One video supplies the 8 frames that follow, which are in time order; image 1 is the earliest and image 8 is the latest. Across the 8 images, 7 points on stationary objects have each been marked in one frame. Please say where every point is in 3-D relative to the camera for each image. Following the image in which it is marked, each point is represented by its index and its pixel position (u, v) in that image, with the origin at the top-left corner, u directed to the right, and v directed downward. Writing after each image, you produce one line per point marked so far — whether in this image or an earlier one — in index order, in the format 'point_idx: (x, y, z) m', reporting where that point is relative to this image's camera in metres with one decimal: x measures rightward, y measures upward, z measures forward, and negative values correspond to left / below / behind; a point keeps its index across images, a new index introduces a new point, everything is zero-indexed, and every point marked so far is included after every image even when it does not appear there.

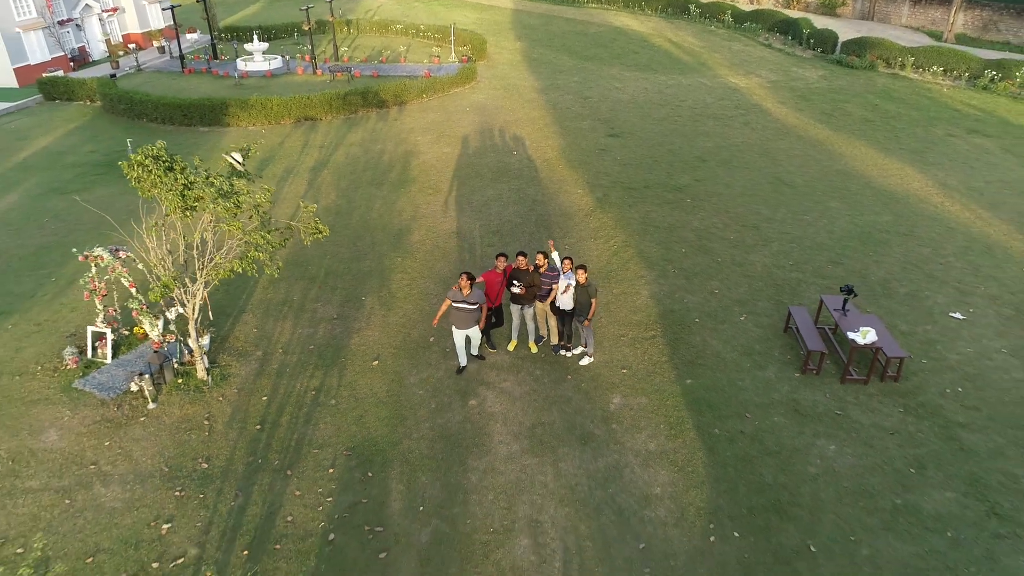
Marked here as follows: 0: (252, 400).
0: (-2.8, -1.2, +7.6) m
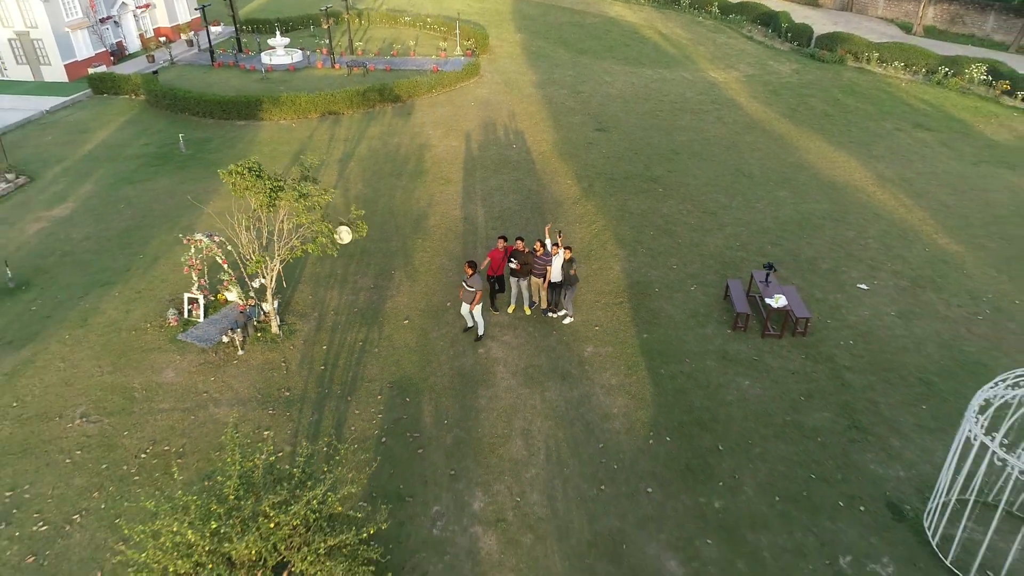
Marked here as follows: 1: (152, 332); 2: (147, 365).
0: (-2.8, -0.9, +10.1) m
1: (-5.4, -0.7, +10.5) m
2: (-5.1, -1.1, +9.8) m
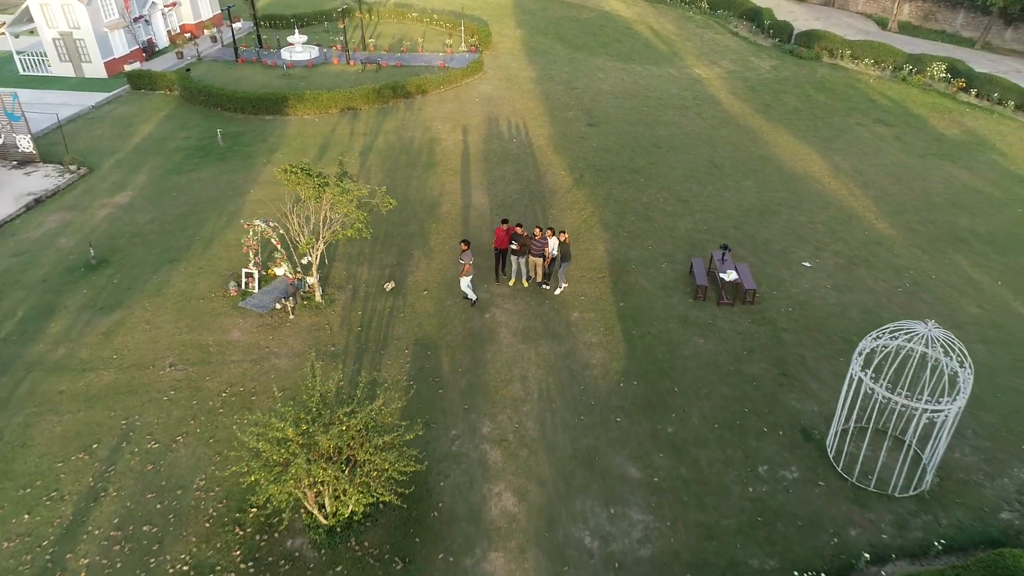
0: (-2.8, -0.4, +12.3) m
1: (-5.4, -0.2, +12.8) m
2: (-5.1, -0.7, +12.1) m
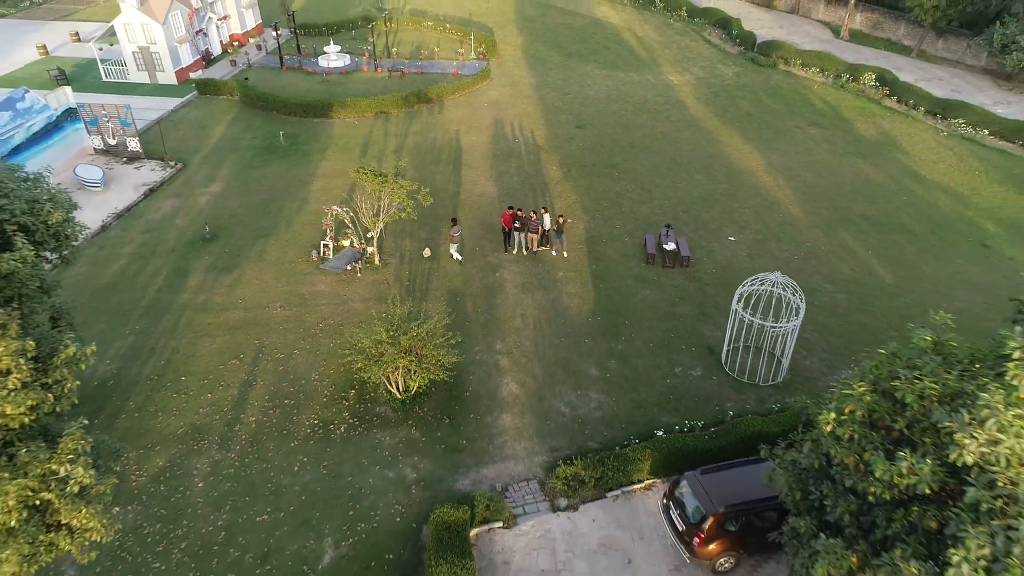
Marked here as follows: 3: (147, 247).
0: (-2.8, +0.4, +17.4) m
1: (-5.3, +0.6, +17.8) m
2: (-5.1, +0.2, +17.1) m
3: (-9.7, +1.1, +18.5) m
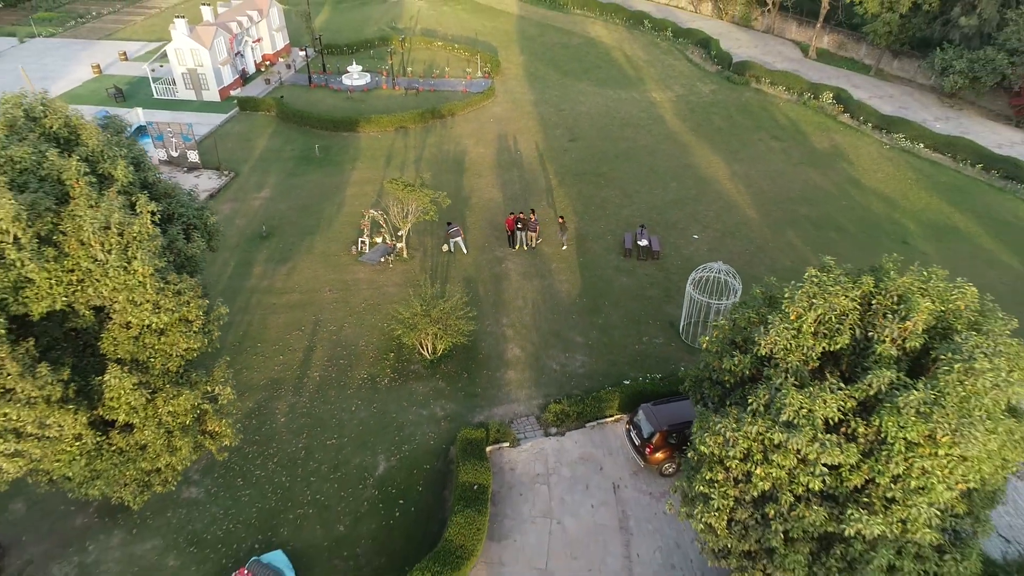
0: (-2.7, +0.7, +21.4) m
1: (-5.2, +1.0, +21.8) m
2: (-5.0, +0.5, +21.1) m
3: (-9.7, +1.5, +22.5) m
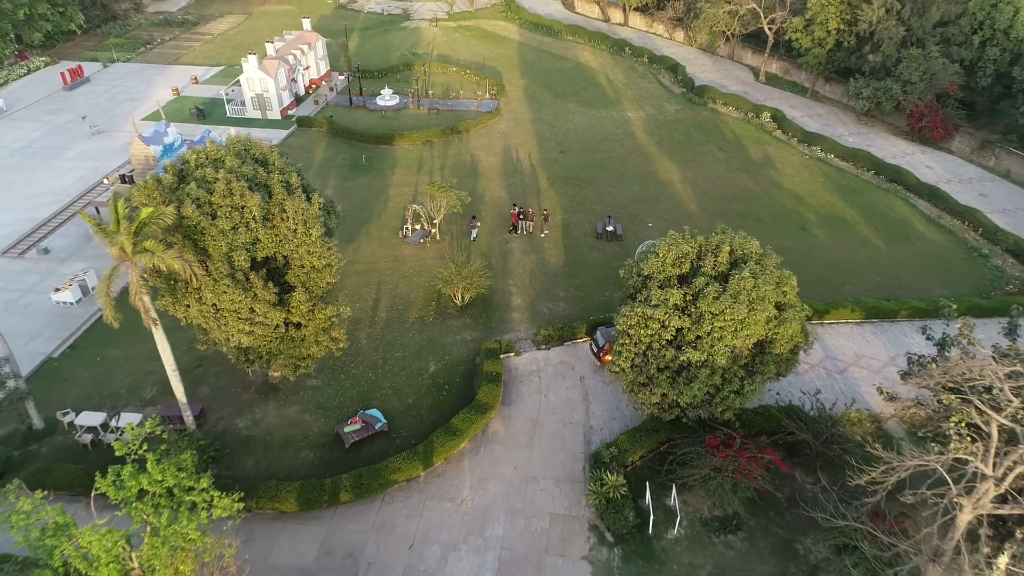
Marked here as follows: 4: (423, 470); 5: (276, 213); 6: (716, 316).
0: (-2.5, +1.9, +29.6) m
1: (-5.1, +2.1, +30.0) m
2: (-4.8, +1.7, +29.4) m
3: (-9.5, +2.6, +30.8) m
4: (-2.4, -4.9, +18.9) m
5: (-6.2, +2.0, +18.1) m
6: (+4.8, -0.7, +16.2) m
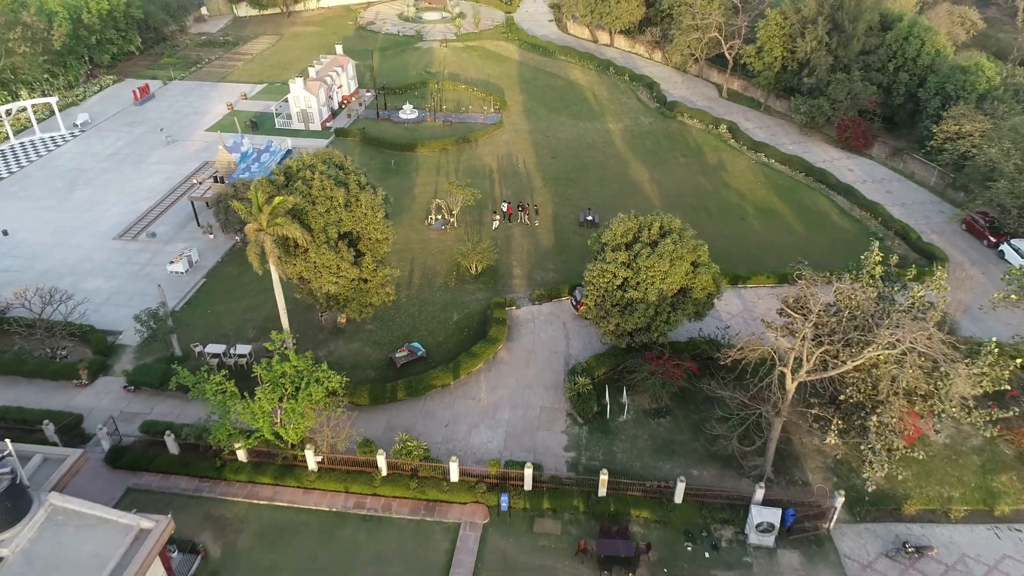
0: (-2.5, +3.2, +38.0) m
1: (-5.0, +3.4, +38.4) m
2: (-4.8, +3.0, +37.8) m
3: (-9.4, +3.9, +39.2) m
4: (-2.3, -3.6, +27.3) m
5: (-6.1, +3.3, +26.5) m
6: (+4.9, +0.7, +24.6) m
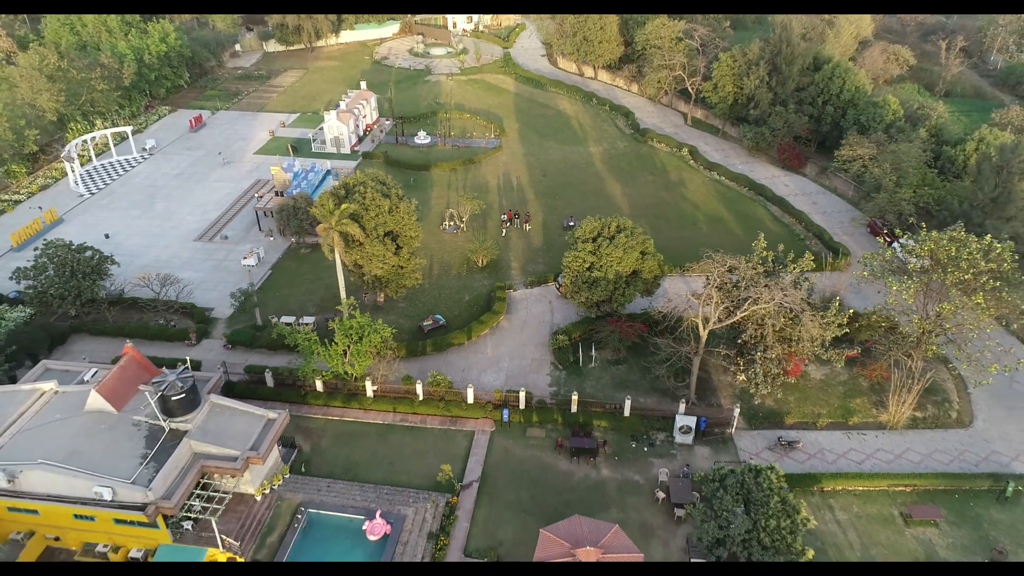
0: (-2.6, +3.8, +47.8) m
1: (-5.2, +4.0, +48.2) m
2: (-4.9, +3.6, +47.6) m
3: (-9.6, +4.5, +48.9) m
4: (-2.4, -2.7, +36.9) m
5: (-6.2, +4.1, +36.3) m
6: (+4.8, +1.6, +34.4) m
